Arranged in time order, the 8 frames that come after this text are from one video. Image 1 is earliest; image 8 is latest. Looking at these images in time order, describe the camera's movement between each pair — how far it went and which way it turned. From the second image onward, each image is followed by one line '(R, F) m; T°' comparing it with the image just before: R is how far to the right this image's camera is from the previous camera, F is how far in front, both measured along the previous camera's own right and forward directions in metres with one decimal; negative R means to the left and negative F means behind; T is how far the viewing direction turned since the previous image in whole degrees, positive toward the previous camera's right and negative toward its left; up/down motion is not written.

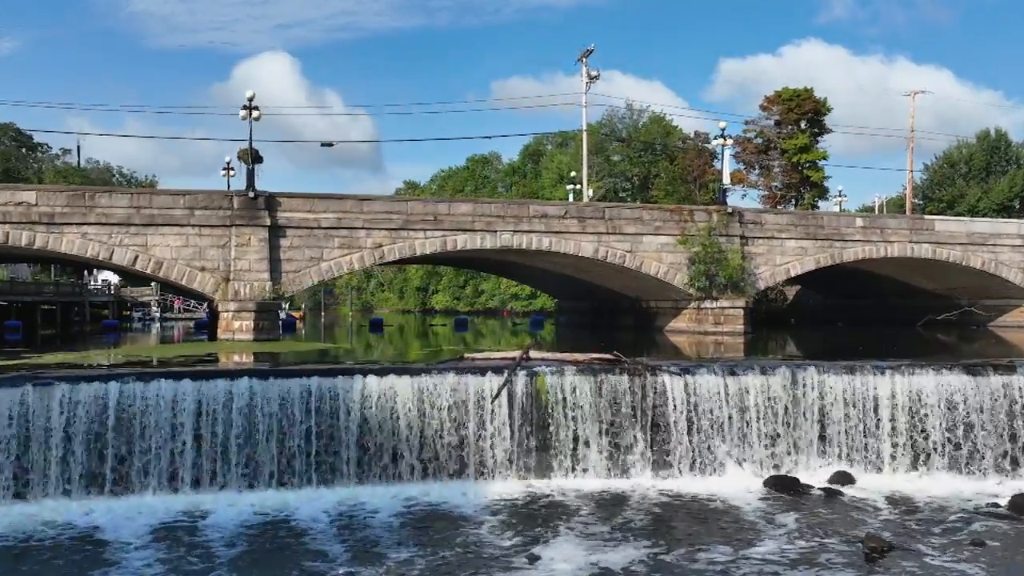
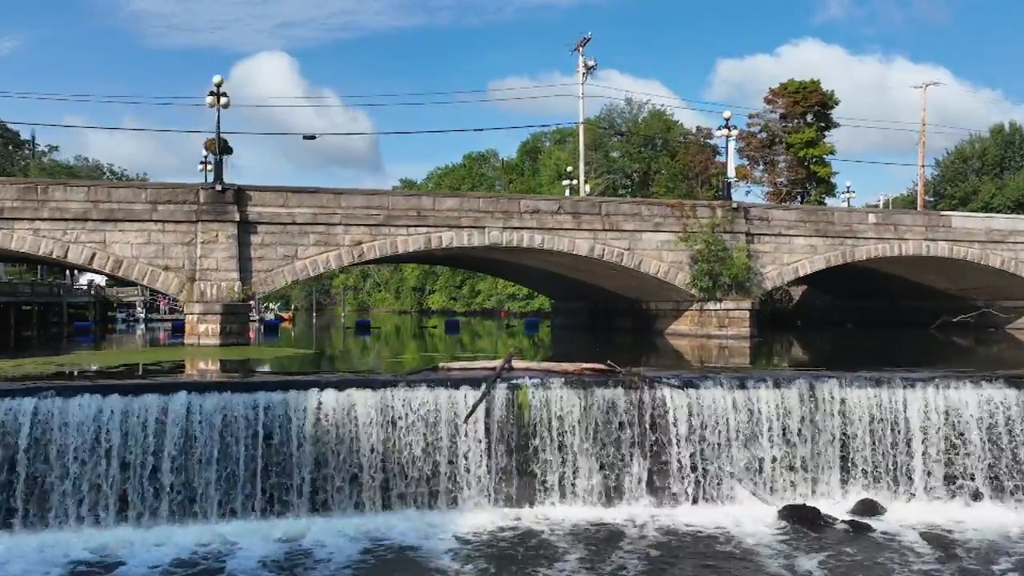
(+0.3, +1.6) m; 0°
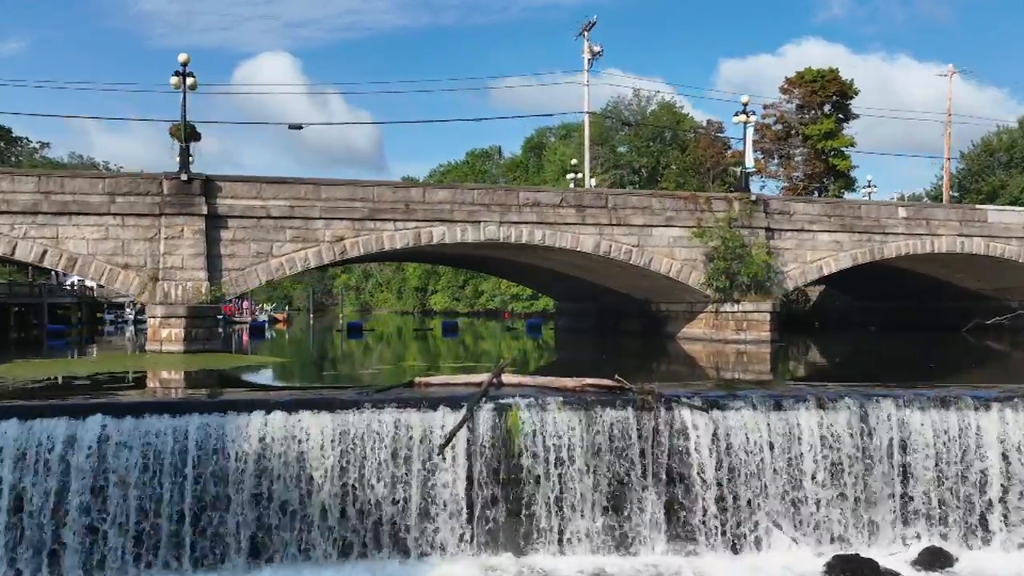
(+0.2, +2.0) m; 0°
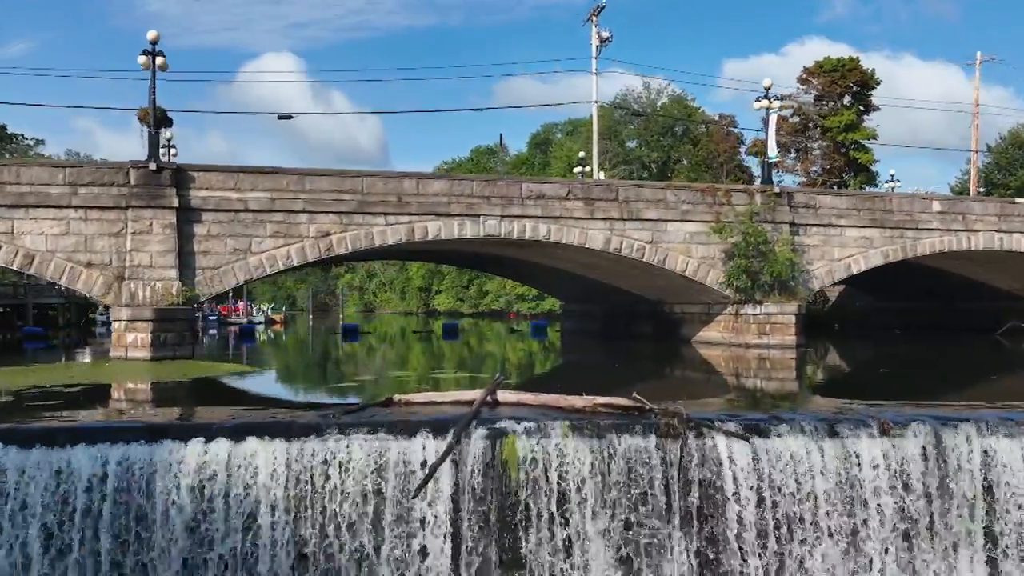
(+0.1, +1.7) m; 0°
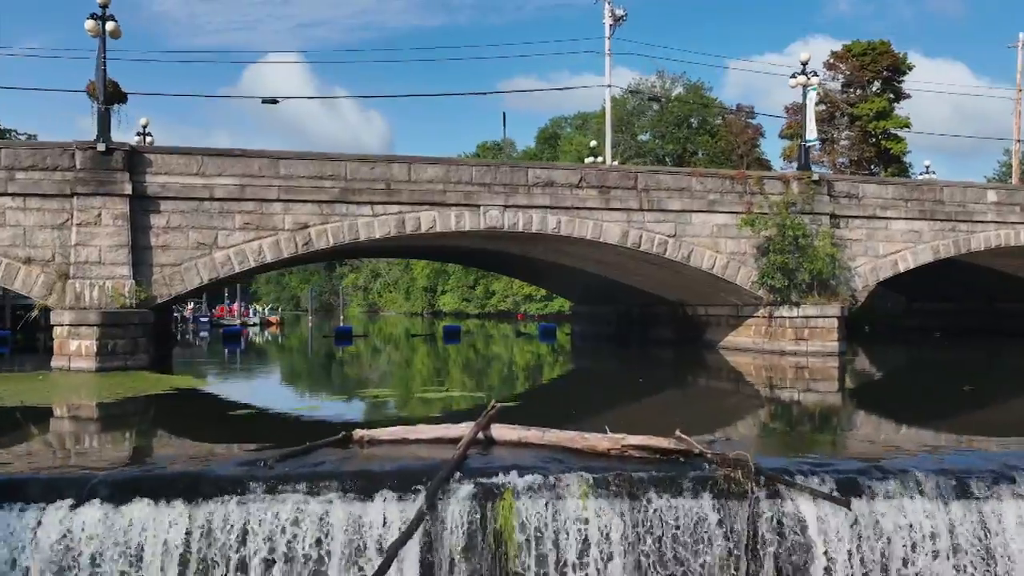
(+0.1, +2.3) m; 0°
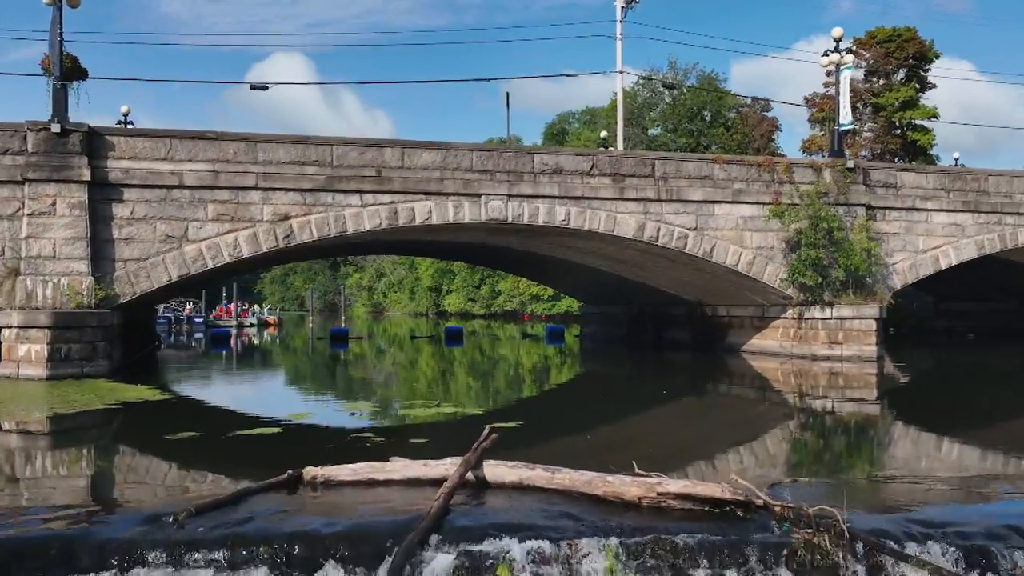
(0.0, +1.6) m; 0°
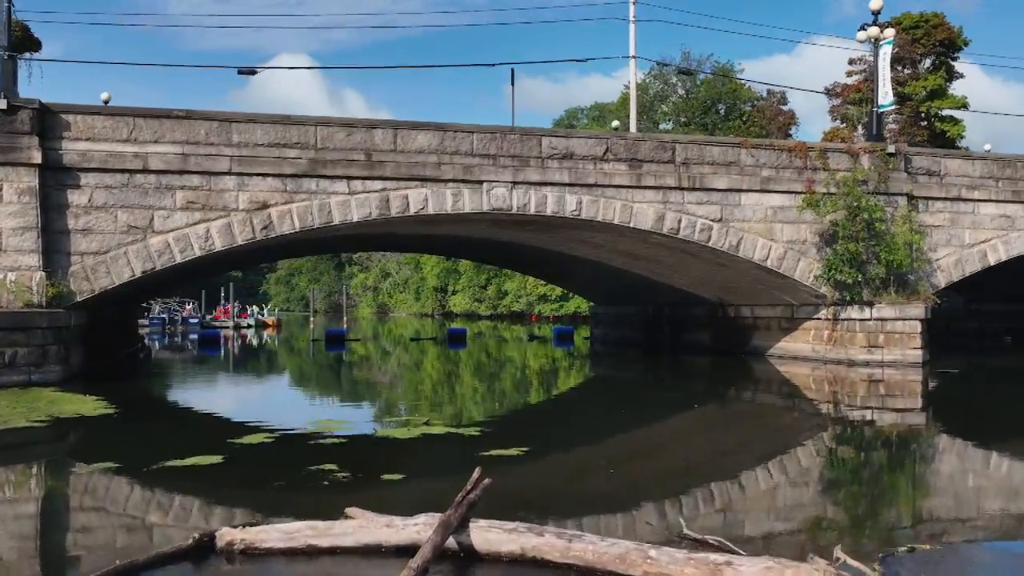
(0.0, +1.5) m; 0°
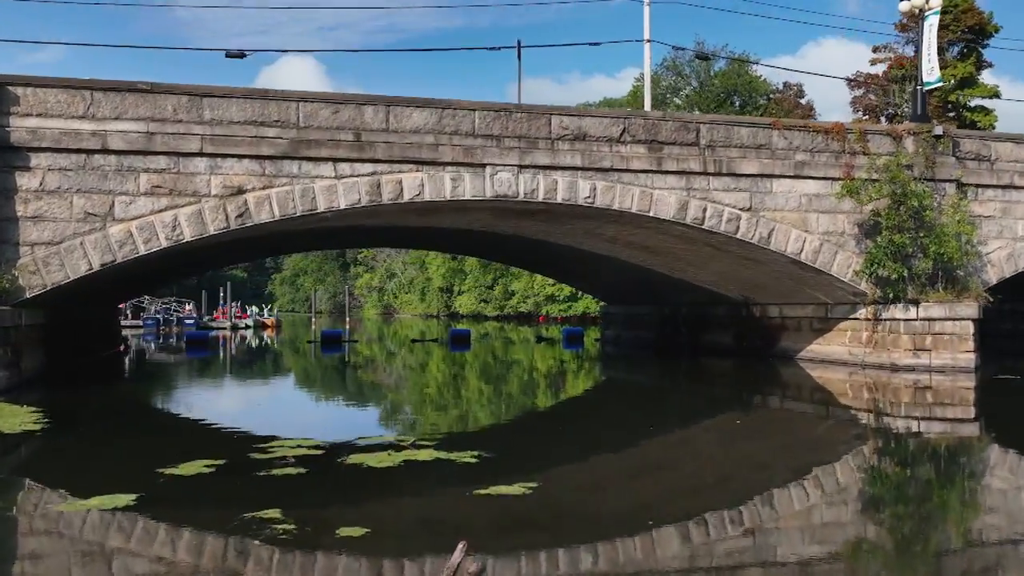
(0.0, +1.4) m; 0°
